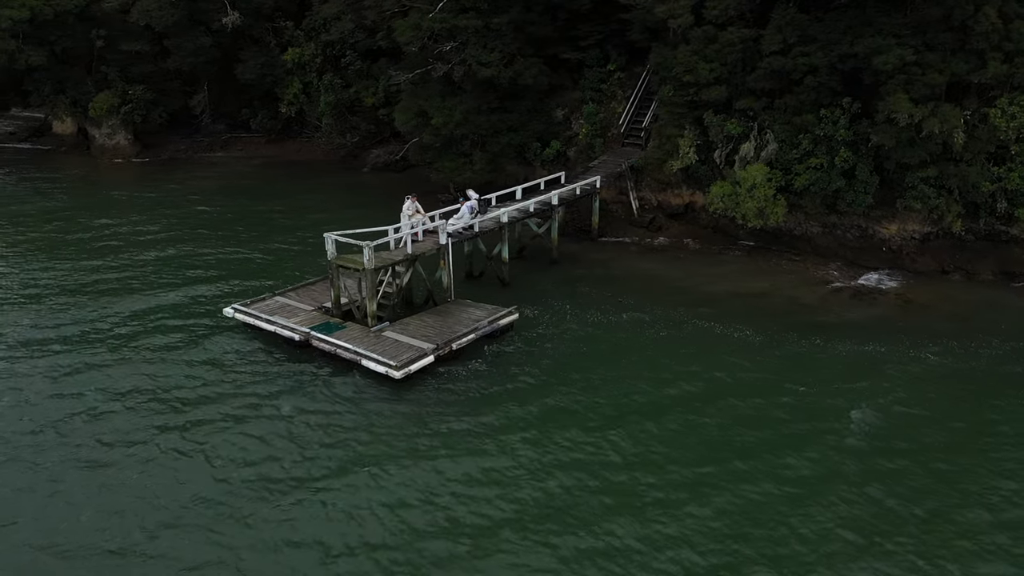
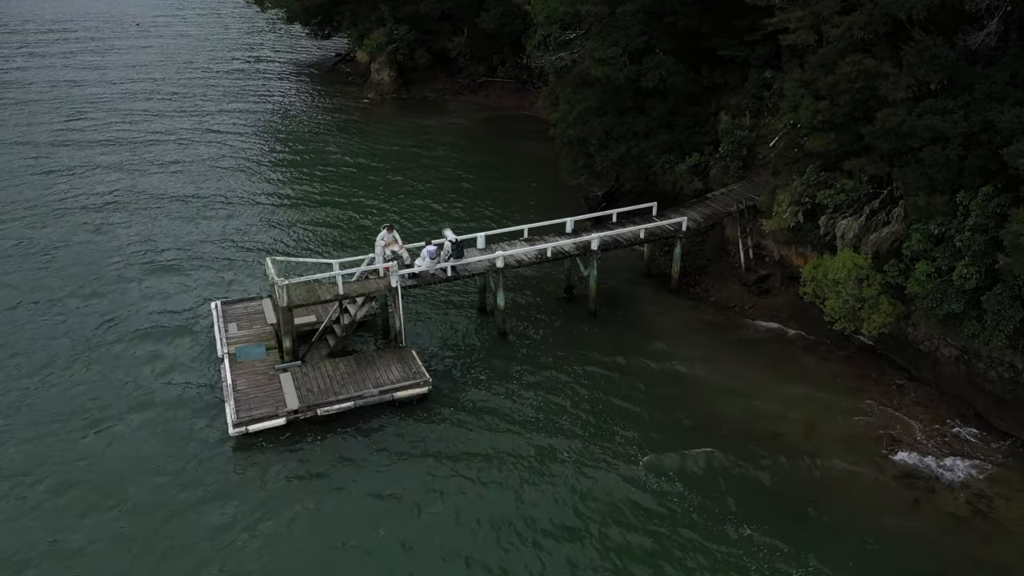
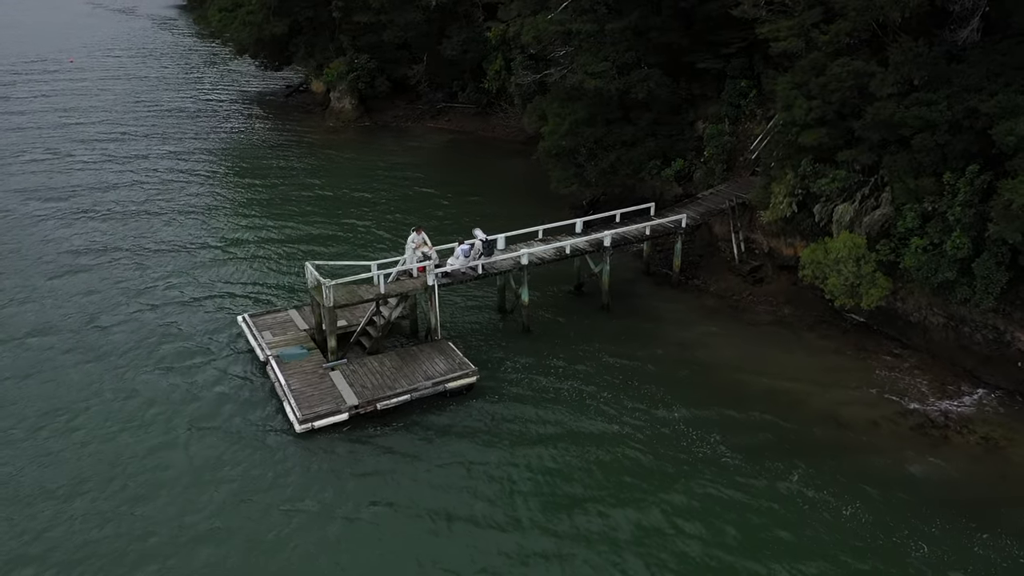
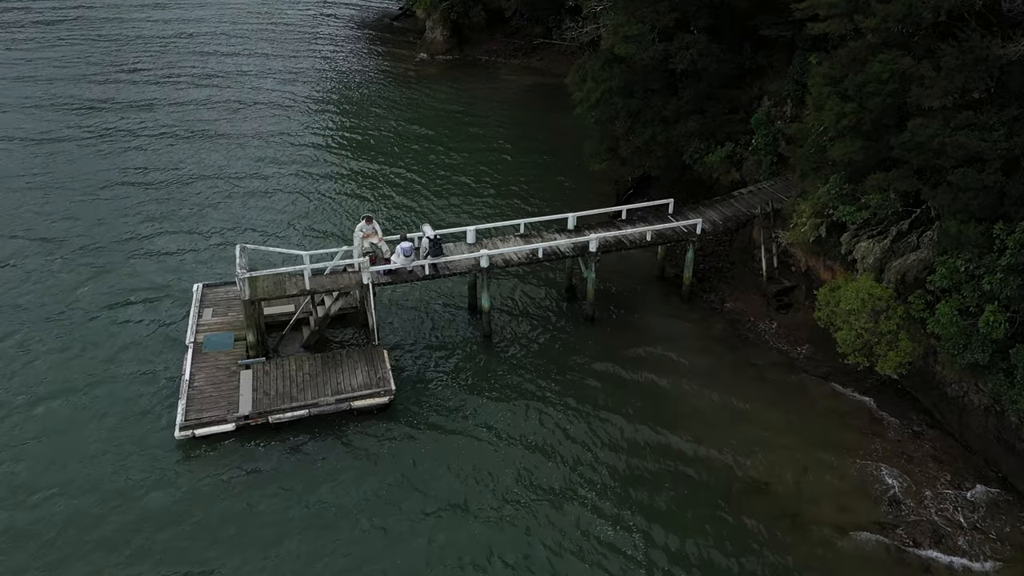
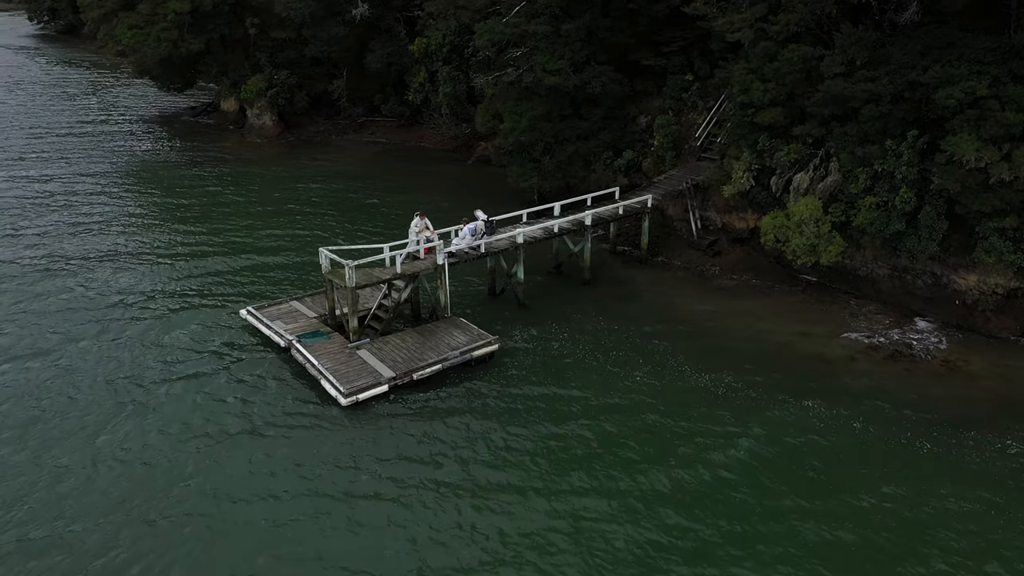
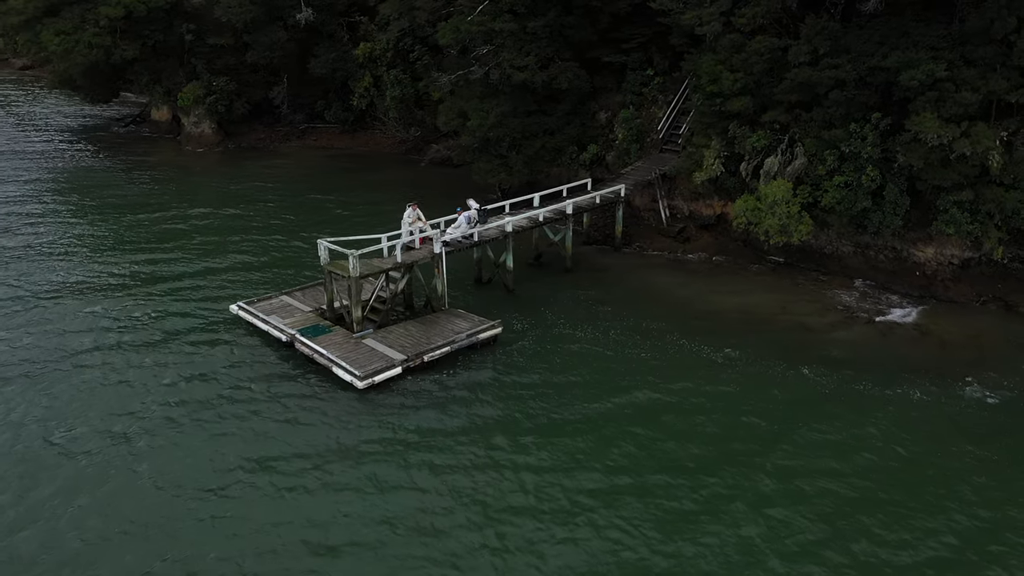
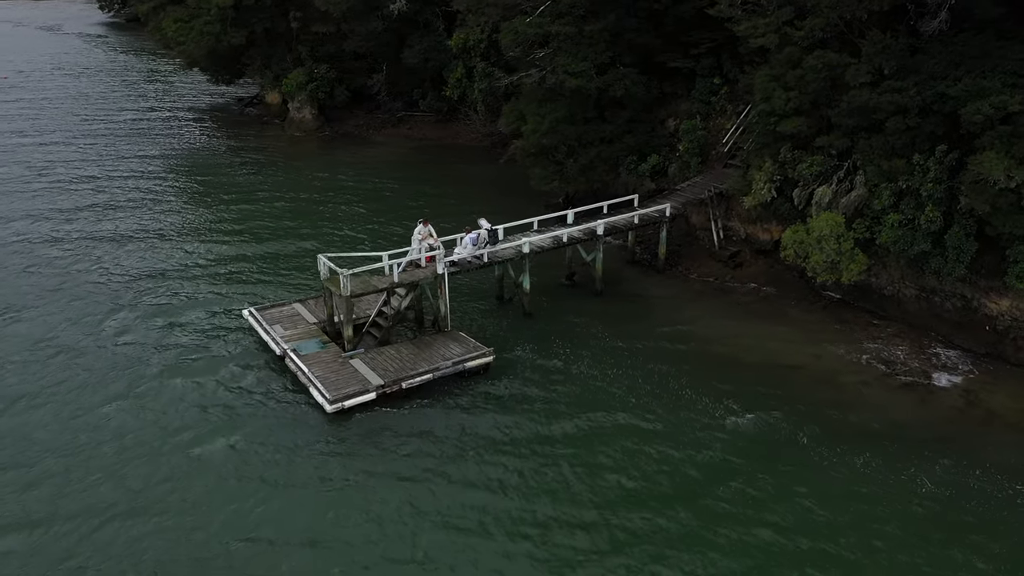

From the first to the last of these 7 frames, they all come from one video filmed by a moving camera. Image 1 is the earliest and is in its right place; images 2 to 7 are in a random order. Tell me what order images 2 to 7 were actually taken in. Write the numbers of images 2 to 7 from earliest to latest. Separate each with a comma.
6, 5, 7, 3, 2, 4
